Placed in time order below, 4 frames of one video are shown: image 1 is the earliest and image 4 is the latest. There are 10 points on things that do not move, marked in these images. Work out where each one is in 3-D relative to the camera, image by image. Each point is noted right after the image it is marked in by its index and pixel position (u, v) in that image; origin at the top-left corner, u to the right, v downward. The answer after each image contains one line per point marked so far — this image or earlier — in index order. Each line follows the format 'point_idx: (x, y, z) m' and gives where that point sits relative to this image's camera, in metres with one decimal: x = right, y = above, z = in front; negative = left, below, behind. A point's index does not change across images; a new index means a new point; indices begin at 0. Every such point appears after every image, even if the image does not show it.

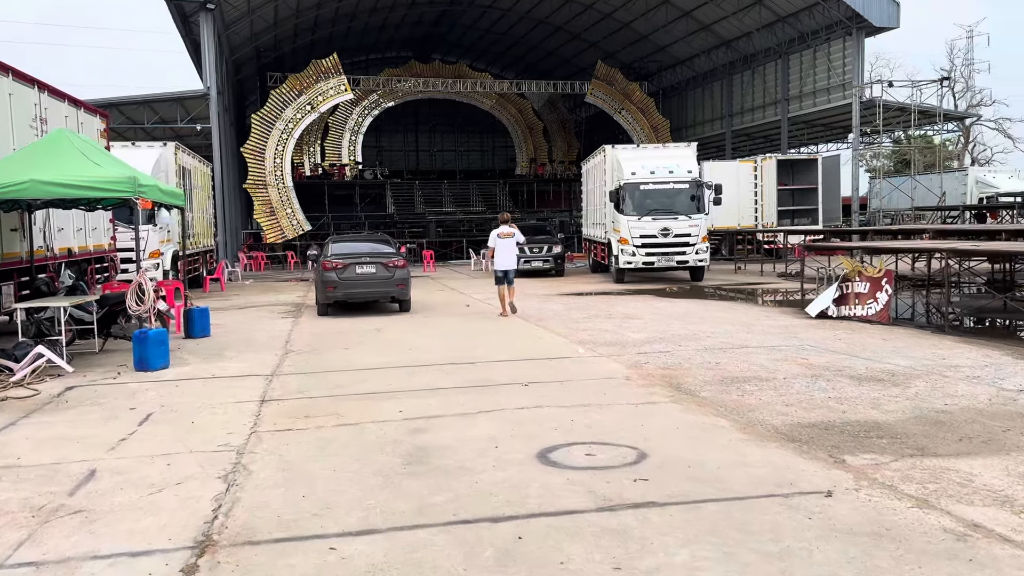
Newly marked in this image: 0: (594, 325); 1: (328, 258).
0: (+1.0, -0.5, +10.6) m
1: (-2.8, +0.4, +12.7) m
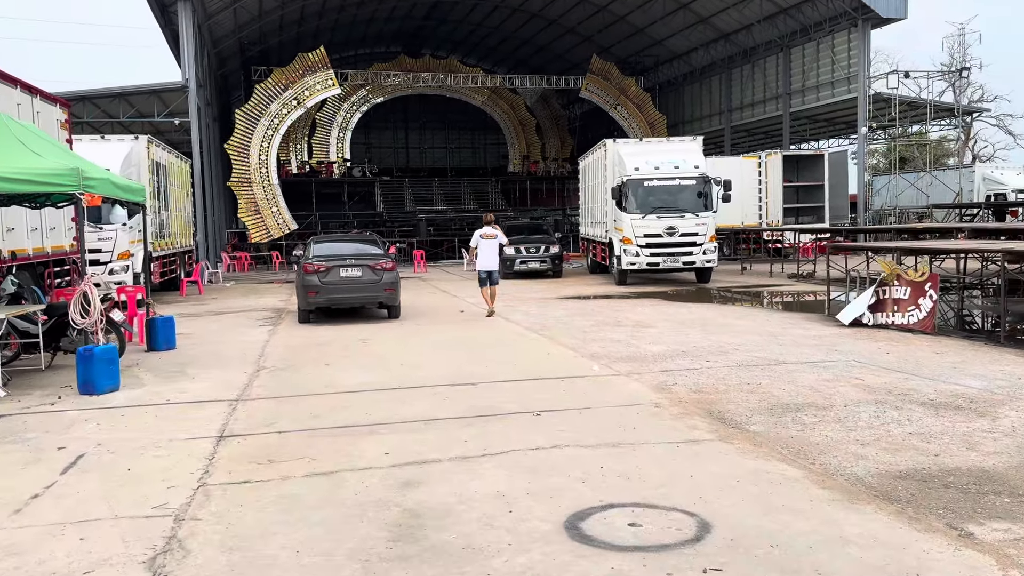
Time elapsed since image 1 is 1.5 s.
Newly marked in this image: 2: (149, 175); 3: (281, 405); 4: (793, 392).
0: (+1.0, -0.5, +9.6) m
1: (-2.8, +0.4, +11.6) m
2: (-6.9, +2.2, +16.1) m
3: (-1.7, -0.9, +6.3) m
4: (+2.0, -0.8, +6.2) m
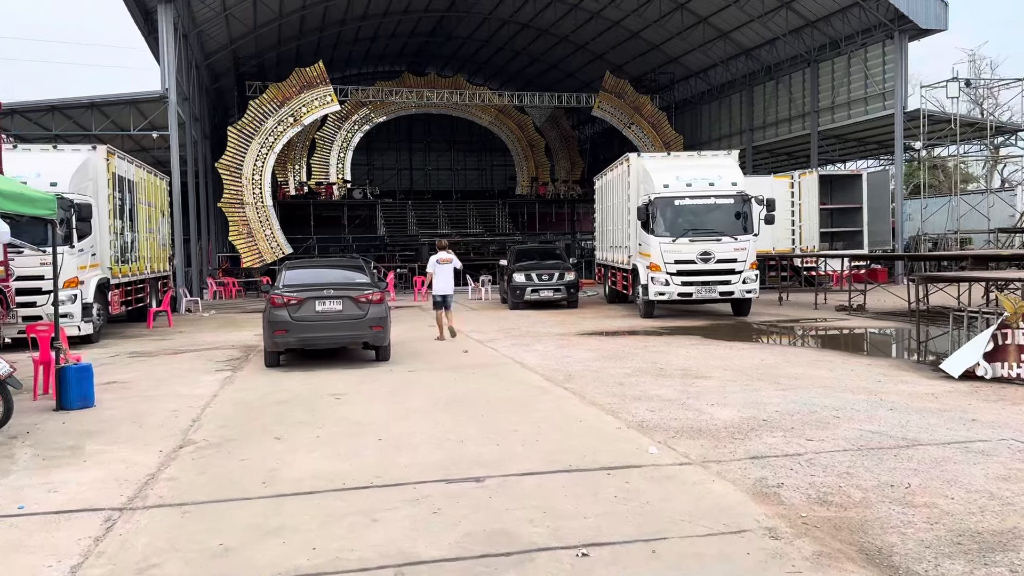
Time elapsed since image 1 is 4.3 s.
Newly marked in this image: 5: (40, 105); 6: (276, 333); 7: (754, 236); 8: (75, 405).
0: (+1.2, -0.9, +7.4) m
1: (-2.6, 0.0, +9.5) m
2: (-6.7, +1.6, +14.1) m
3: (-1.6, -1.1, +4.1) m
4: (+2.2, -1.0, +4.0) m
5: (-11.0, +4.3, +19.8) m
6: (-2.6, -0.5, +9.2) m
7: (+4.3, +0.9, +15.0) m
8: (-3.7, -1.0, +7.2) m
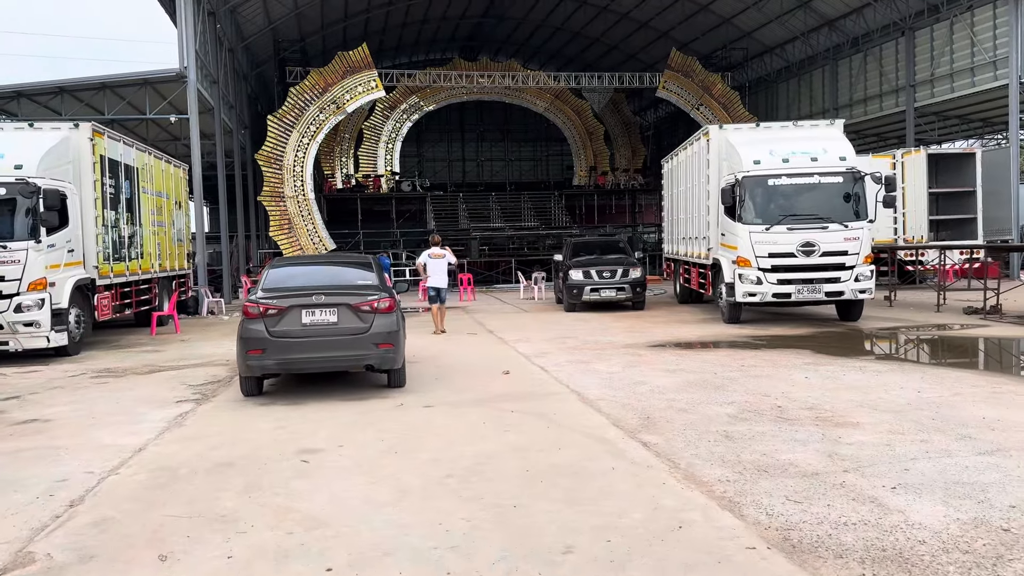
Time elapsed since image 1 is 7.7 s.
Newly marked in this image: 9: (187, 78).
0: (+1.5, -0.9, +4.8) m
1: (-2.2, -0.1, +7.1) m
2: (-5.9, +1.6, +12.0) m
3: (-1.5, -1.2, +1.7) m
4: (+2.2, -1.1, +1.3) m
5: (-9.8, +4.3, +18.0) m
6: (-2.1, -0.5, +6.9) m
7: (+5.1, +0.9, +12.2) m
8: (-3.4, -1.0, +4.9) m
9: (-7.1, +4.6, +18.5) m
